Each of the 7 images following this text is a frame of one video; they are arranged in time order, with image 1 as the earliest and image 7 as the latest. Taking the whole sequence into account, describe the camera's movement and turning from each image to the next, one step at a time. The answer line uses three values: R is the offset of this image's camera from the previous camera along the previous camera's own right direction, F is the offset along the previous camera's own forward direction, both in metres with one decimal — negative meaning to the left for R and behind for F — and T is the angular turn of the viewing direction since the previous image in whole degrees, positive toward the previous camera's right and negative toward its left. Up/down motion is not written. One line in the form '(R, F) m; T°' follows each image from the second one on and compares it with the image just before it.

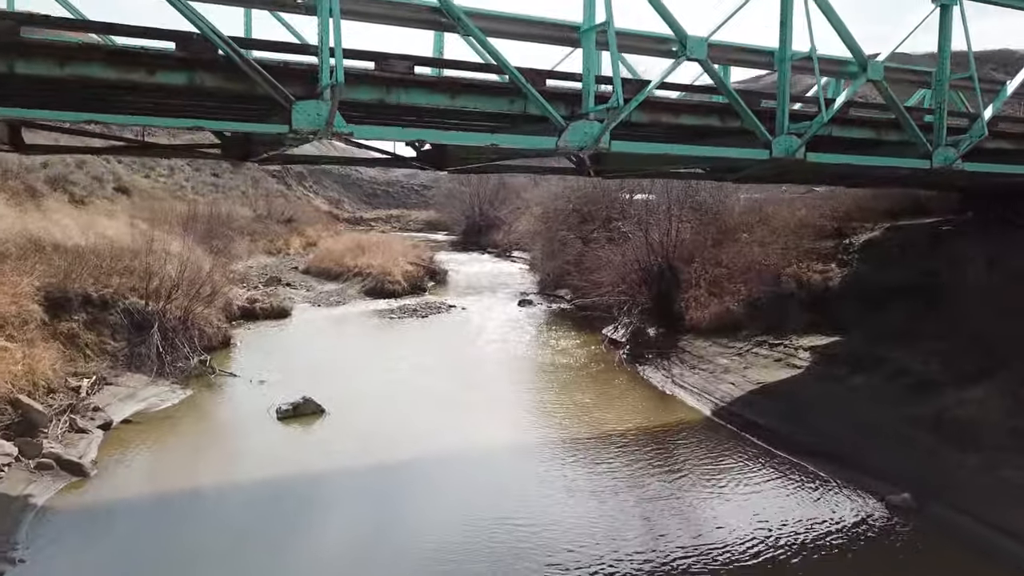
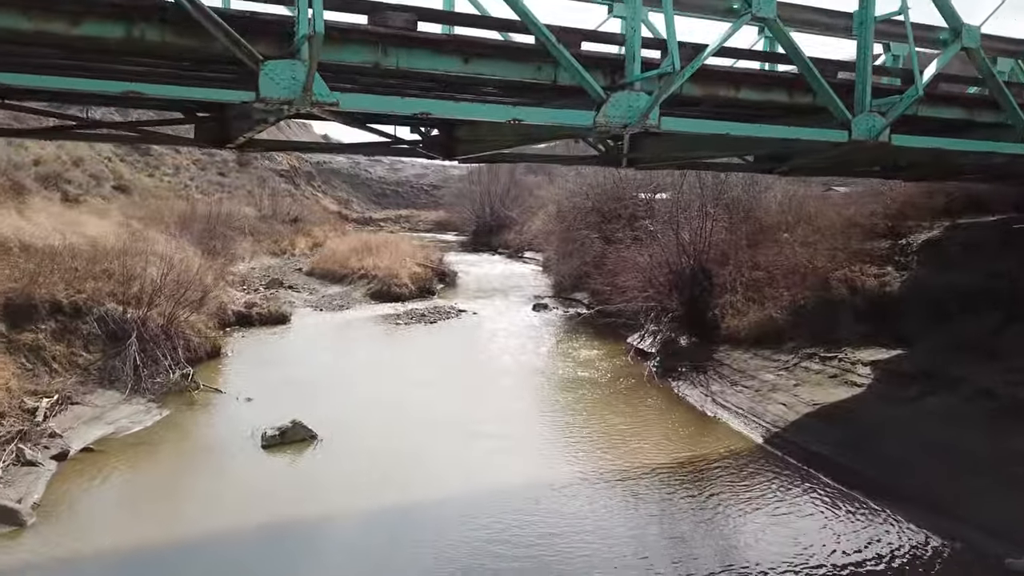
(-0.1, +1.4) m; -1°
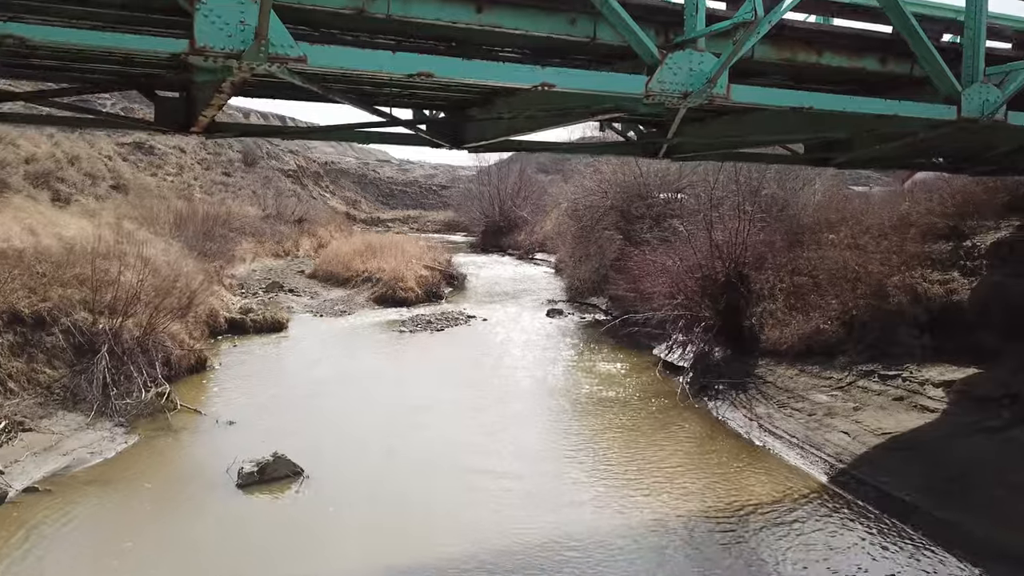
(-0.1, +1.4) m; -1°
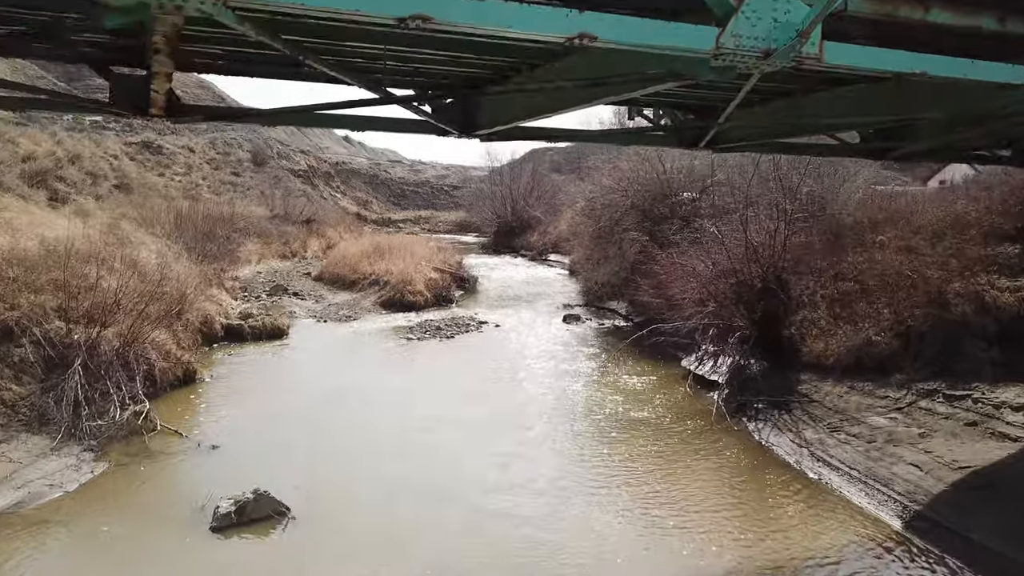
(-0.1, +1.1) m; -1°
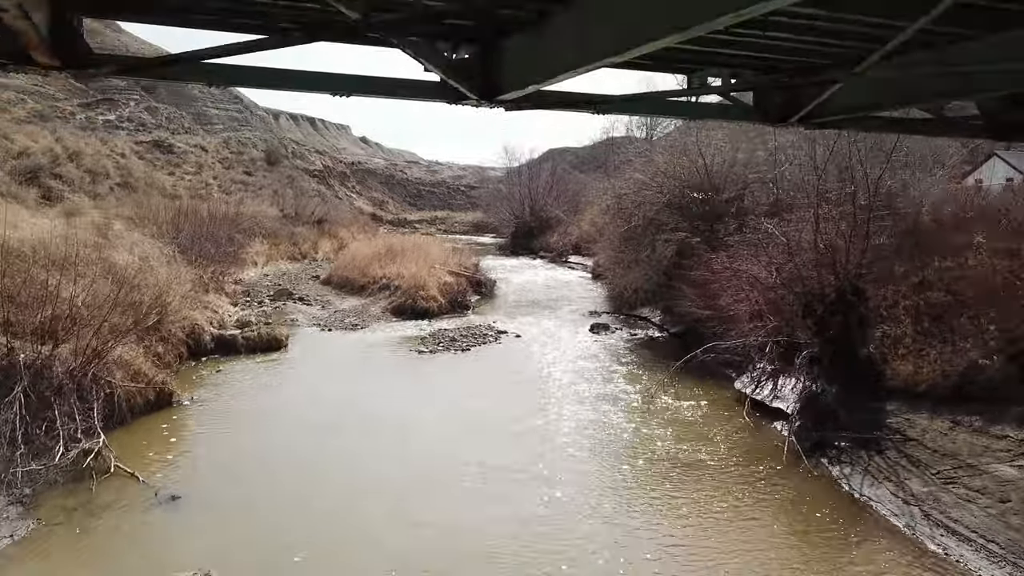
(-0.1, +1.8) m; -1°
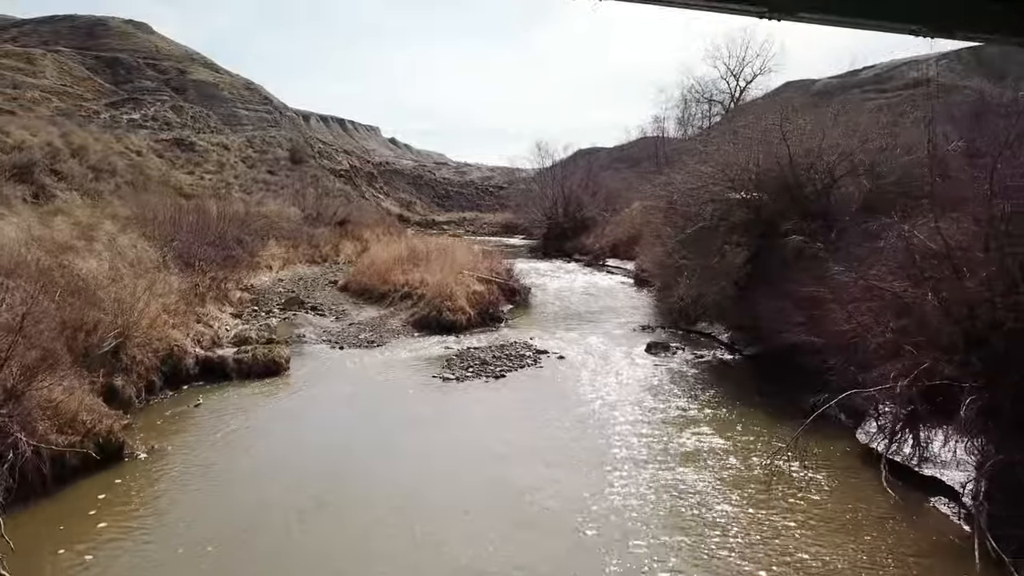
(-0.3, +2.6) m; -2°
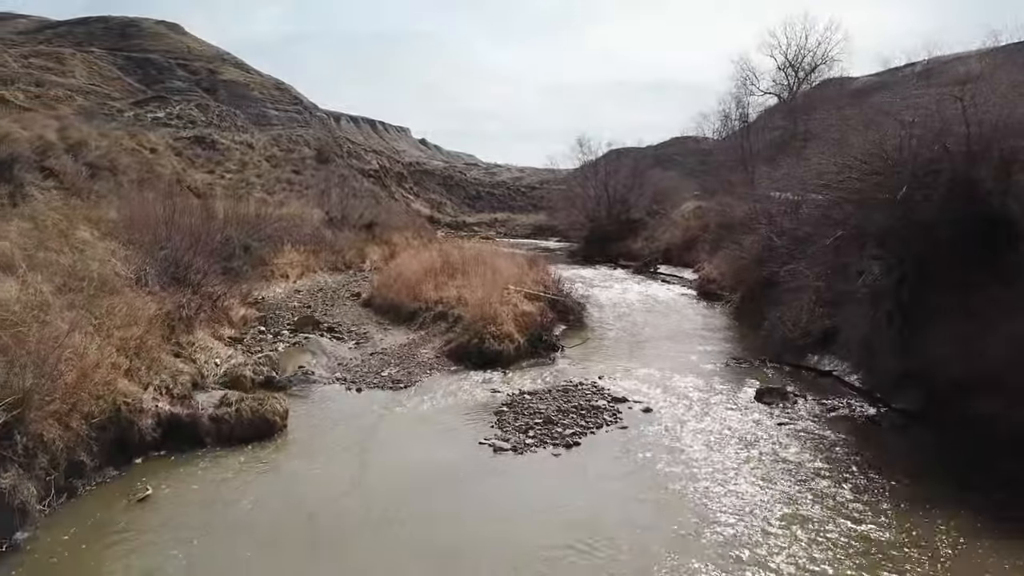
(-0.6, +3.5) m; -2°
